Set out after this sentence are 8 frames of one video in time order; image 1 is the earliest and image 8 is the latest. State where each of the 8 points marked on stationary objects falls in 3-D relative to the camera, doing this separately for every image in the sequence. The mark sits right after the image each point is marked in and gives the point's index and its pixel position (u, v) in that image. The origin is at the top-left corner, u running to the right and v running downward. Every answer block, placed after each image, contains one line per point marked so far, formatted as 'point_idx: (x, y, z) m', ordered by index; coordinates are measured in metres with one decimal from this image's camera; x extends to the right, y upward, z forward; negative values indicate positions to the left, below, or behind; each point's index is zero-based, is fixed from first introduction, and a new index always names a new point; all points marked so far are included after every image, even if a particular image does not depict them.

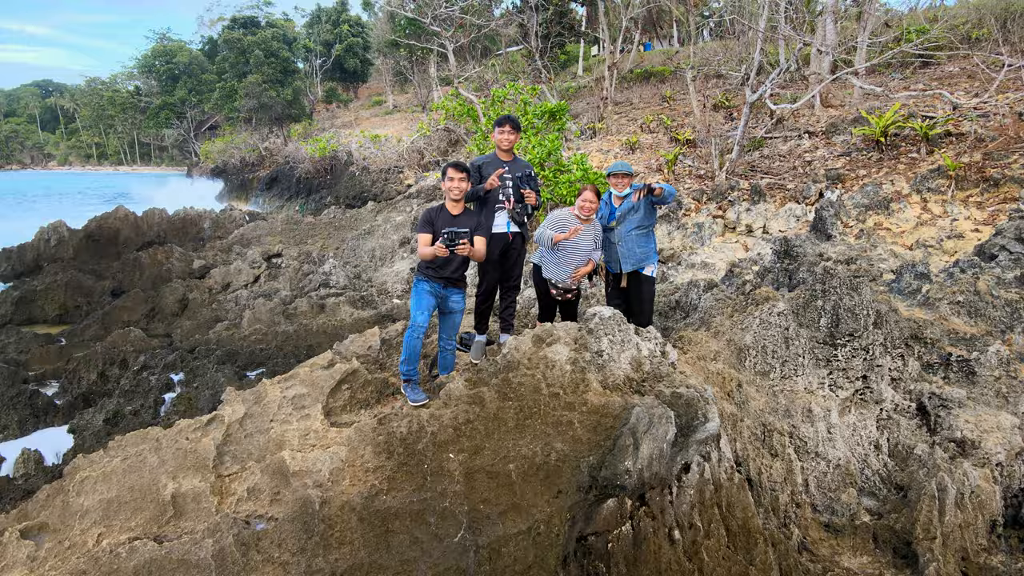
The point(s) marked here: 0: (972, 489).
0: (+4.4, -1.9, +3.0) m
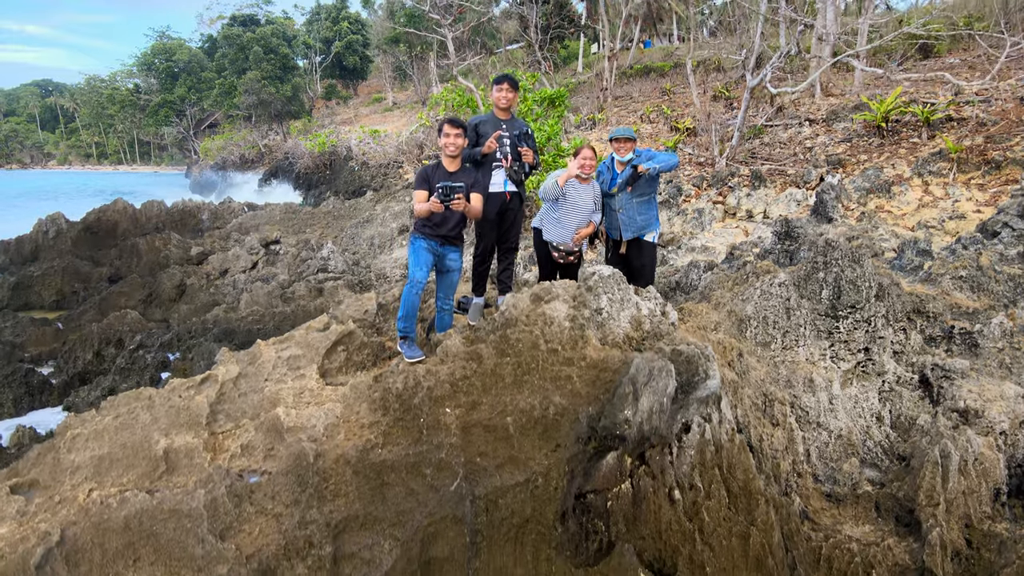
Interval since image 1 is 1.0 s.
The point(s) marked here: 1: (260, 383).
0: (+4.3, -1.6, +3.0) m
1: (-2.0, -0.7, +2.5) m
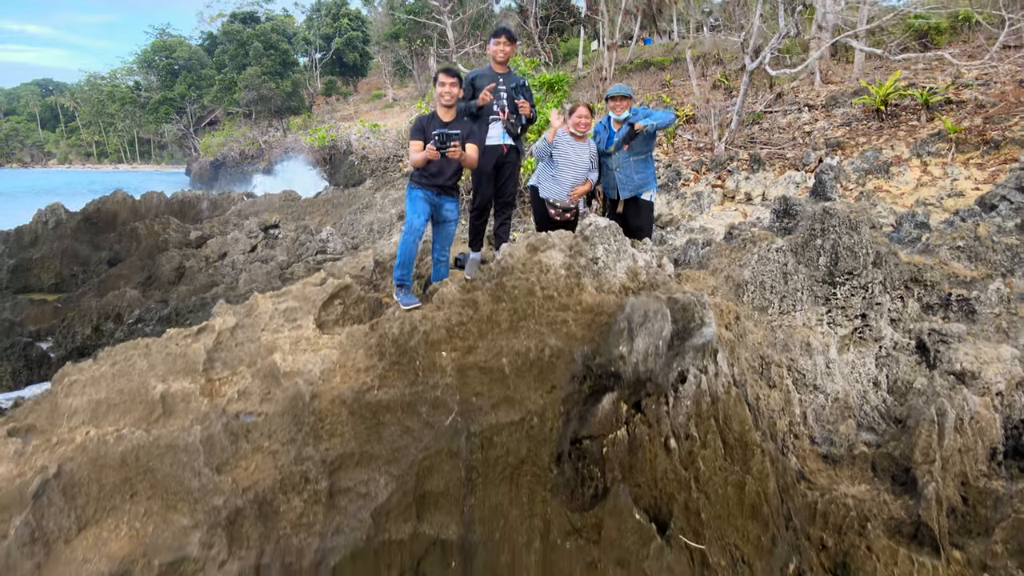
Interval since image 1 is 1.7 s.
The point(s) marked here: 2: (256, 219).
0: (+4.3, -1.2, +3.0) m
1: (-2.0, -0.3, +2.5) m
2: (-7.1, +1.9, +8.9) m
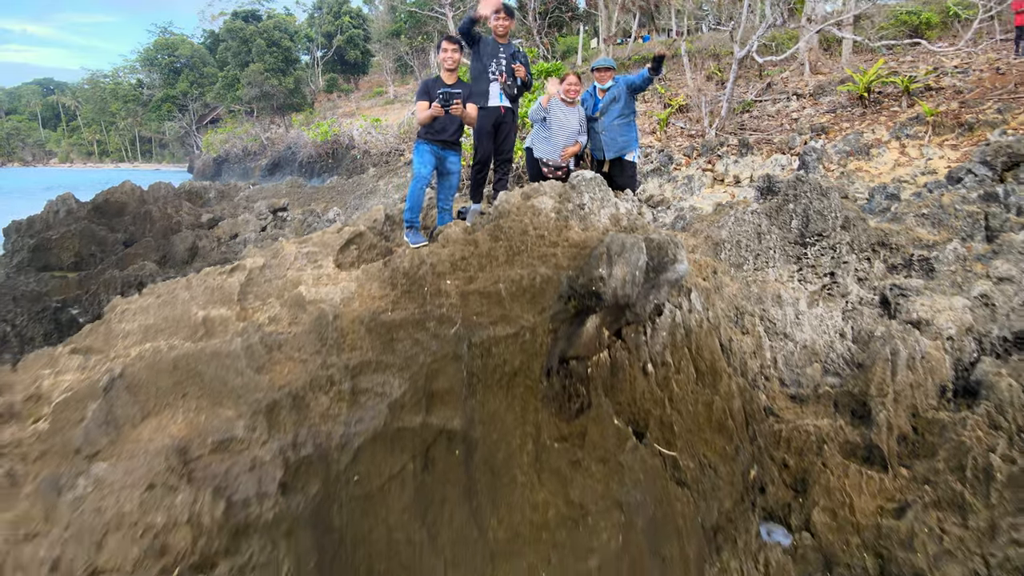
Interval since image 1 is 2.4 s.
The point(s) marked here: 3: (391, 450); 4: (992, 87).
0: (+4.3, -0.7, +3.3) m
1: (-2.1, +0.2, +2.9) m
2: (-7.1, +2.5, +9.2) m
3: (-0.8, -1.1, +2.2) m
4: (+10.4, +4.4, +6.9) m
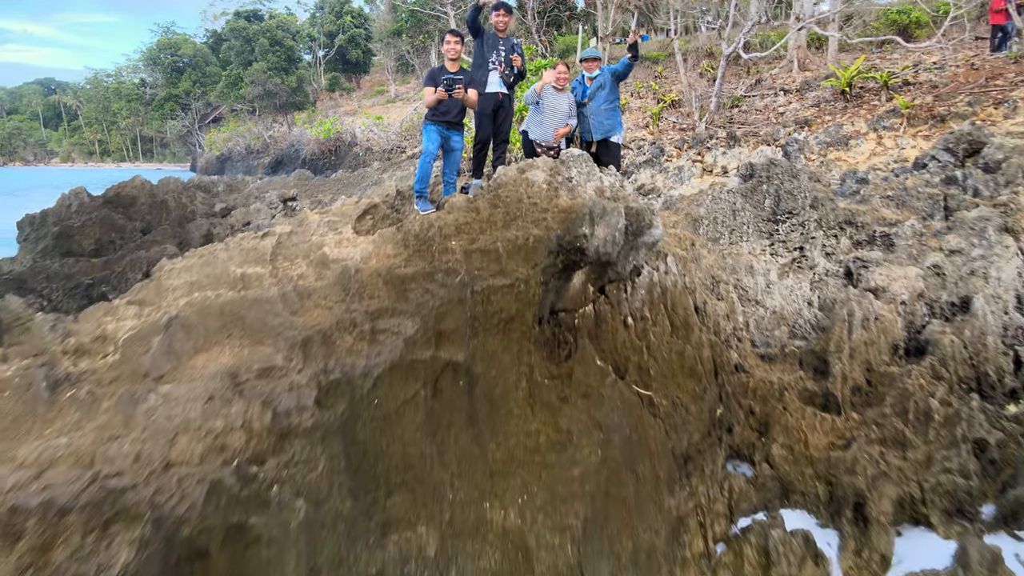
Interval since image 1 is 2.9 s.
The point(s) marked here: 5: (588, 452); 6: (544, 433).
0: (+4.2, -0.3, +3.7) m
1: (-2.1, +0.5, +3.3) m
2: (-7.2, +2.8, +9.6) m
3: (-0.9, -0.7, +2.6) m
4: (+10.4, +4.8, +7.3) m
5: (+0.6, -1.4, +2.7) m
6: (+0.3, -1.2, +2.7) m
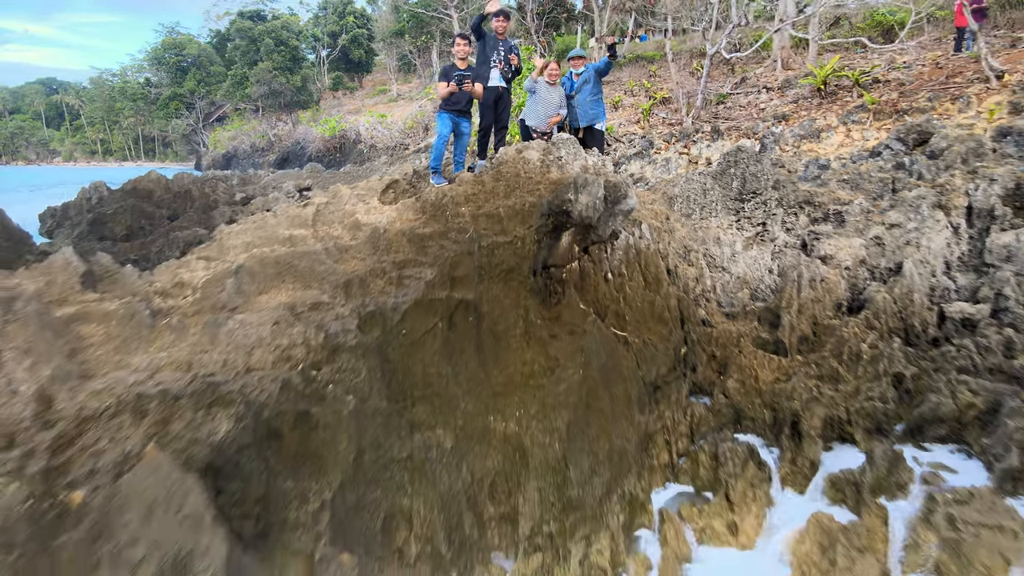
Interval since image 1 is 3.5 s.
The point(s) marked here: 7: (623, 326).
0: (+4.2, +0.1, +4.4) m
1: (-2.1, +1.0, +3.9) m
2: (-7.2, +3.3, +10.3) m
3: (-0.9, -0.3, +3.2) m
4: (+10.4, +5.2, +8.0) m
5: (+0.6, -0.9, +3.3) m
6: (+0.3, -0.8, +3.4) m
7: (+1.3, -0.4, +3.7) m
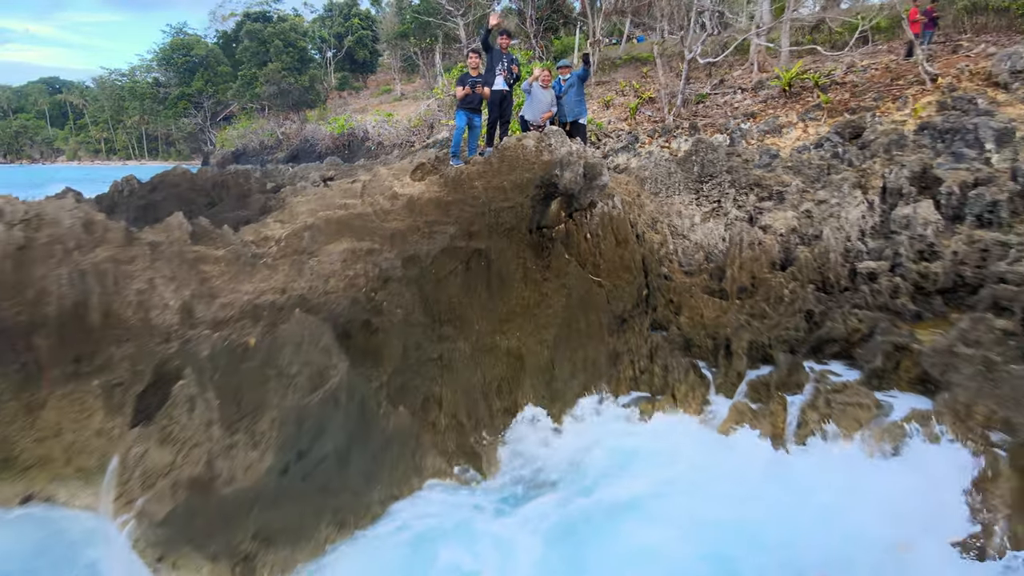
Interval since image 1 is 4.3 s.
0: (+4.3, +0.8, +5.5) m
1: (-2.1, +1.7, +5.0) m
2: (-7.1, +4.0, +11.4) m
3: (-0.8, +0.4, +4.3) m
4: (+10.4, +5.9, +9.1) m
5: (+0.7, -0.2, +4.4) m
6: (+0.3, -0.1, +4.5) m
7: (+1.3, +0.2, +4.8) m
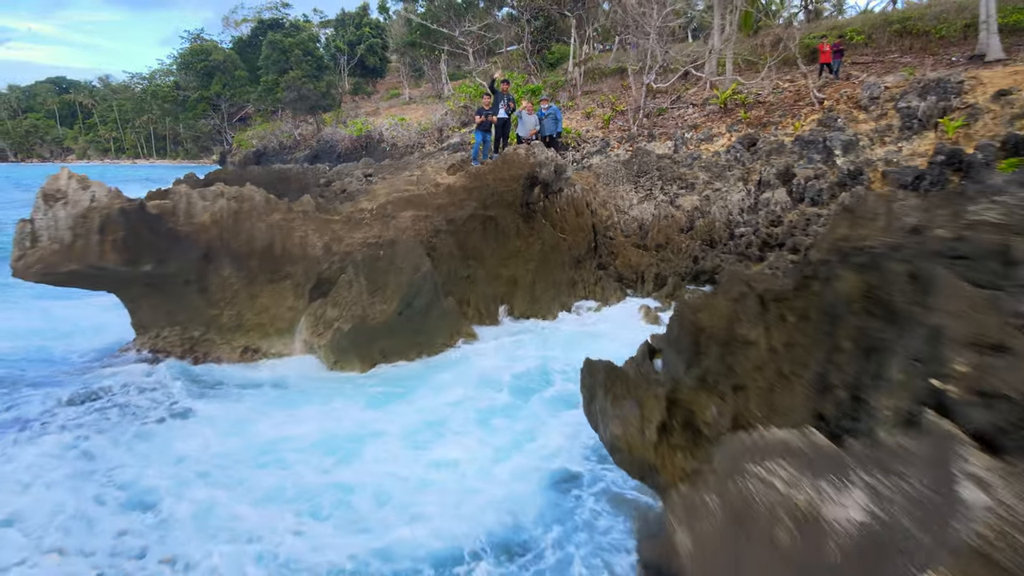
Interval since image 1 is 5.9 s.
0: (+4.2, +1.9, +8.4) m
1: (-2.1, +2.8, +8.0) m
2: (-7.2, +5.1, +14.3) m
3: (-0.9, +1.5, +7.3) m
4: (+10.4, +7.0, +12.0) m
5: (+0.6, +0.9, +7.4) m
6: (+0.2, +1.0, +7.5) m
7: (+1.3, +1.4, +7.8) m
